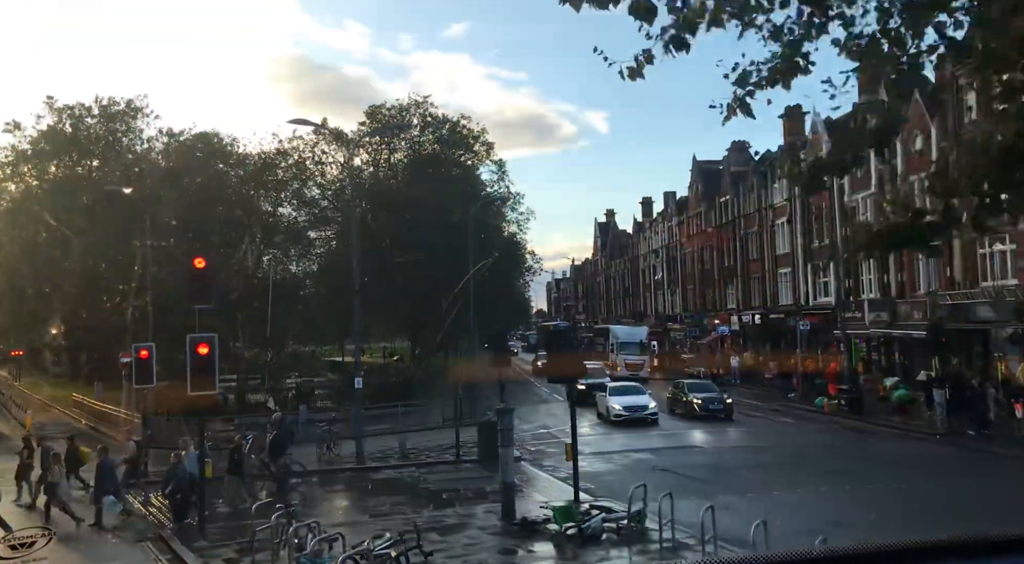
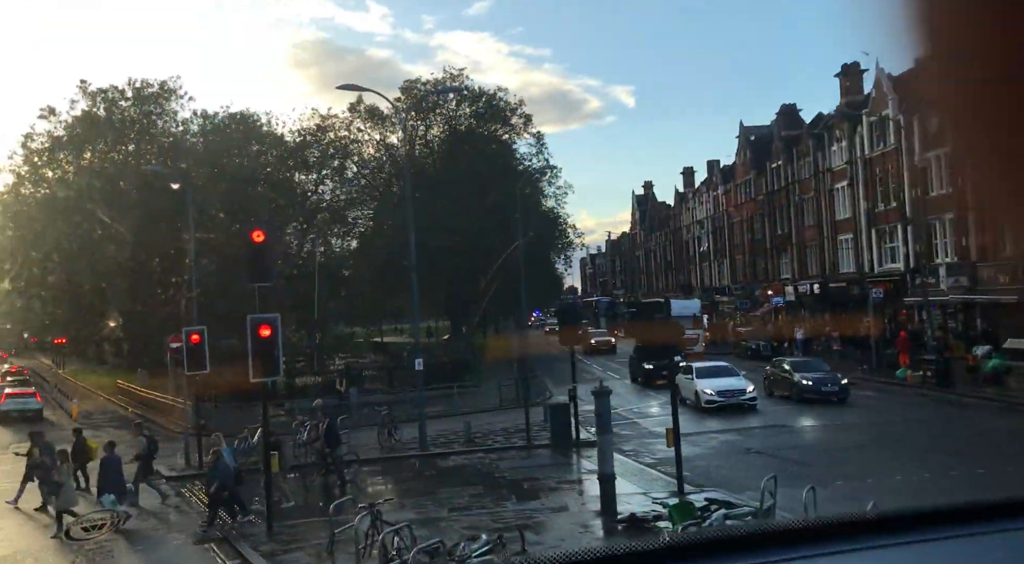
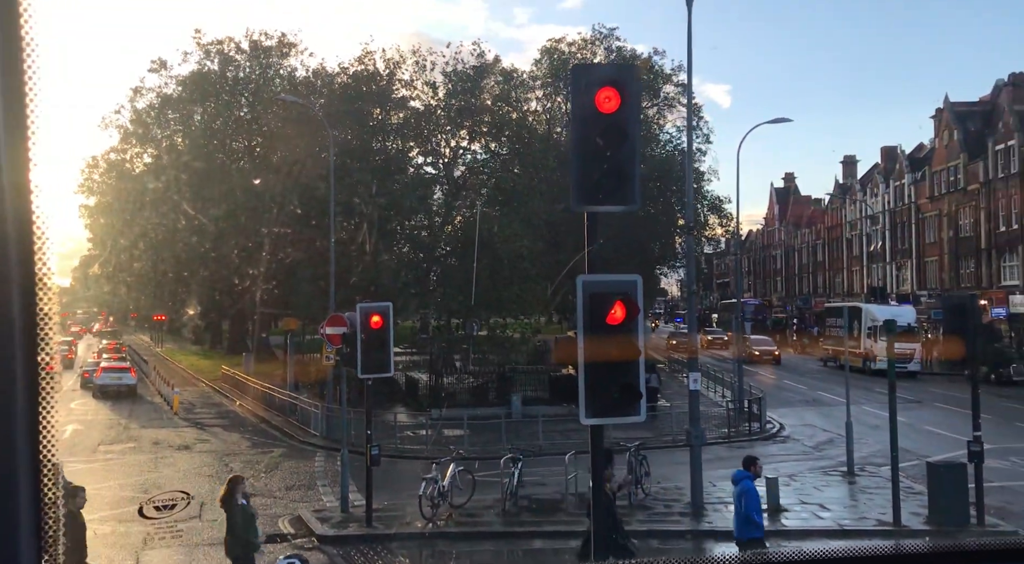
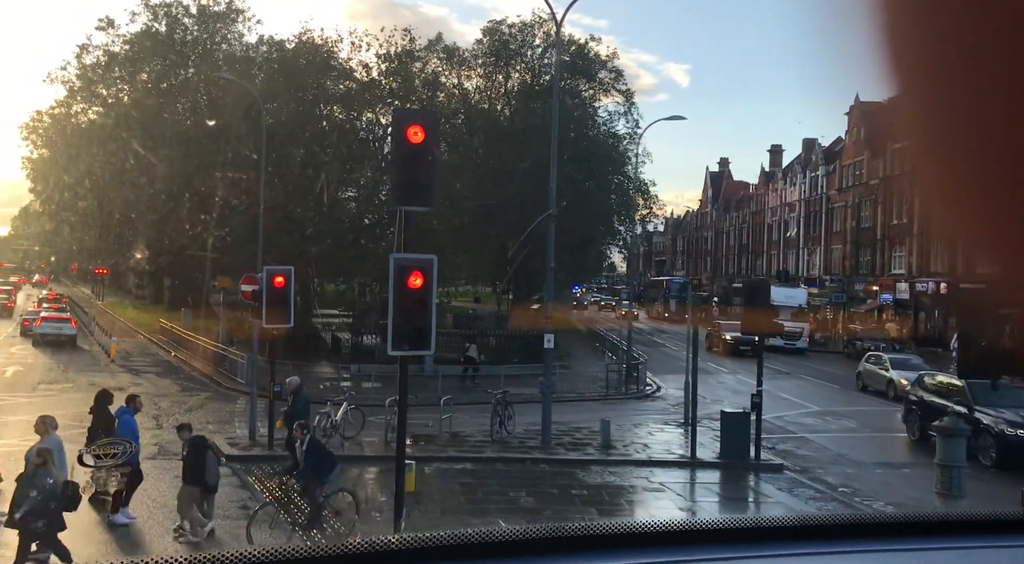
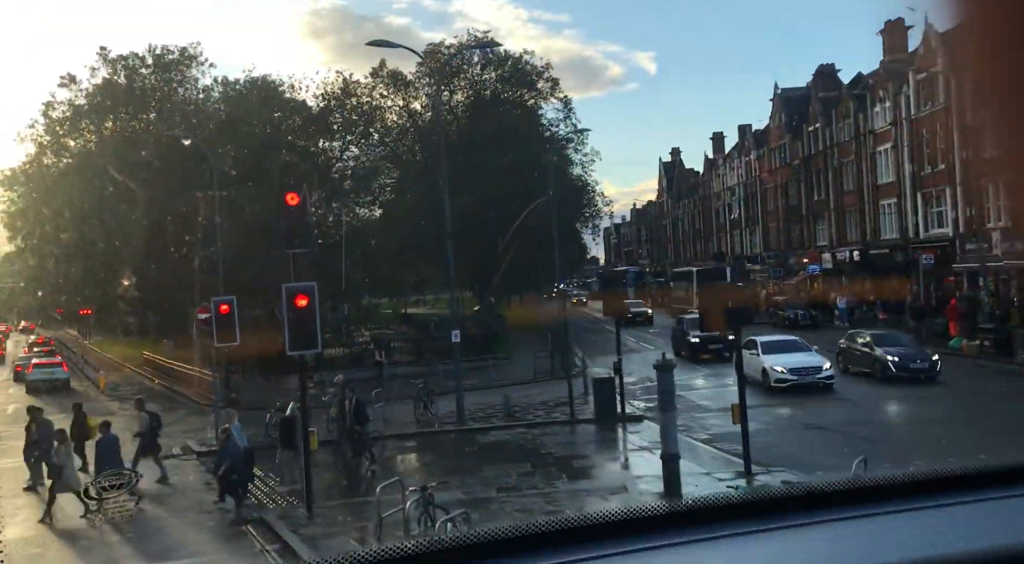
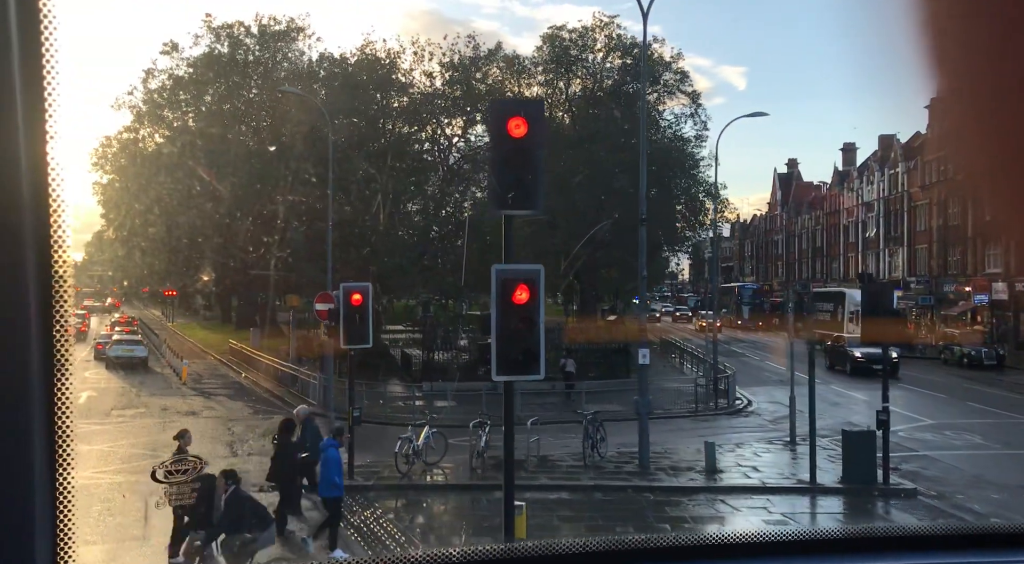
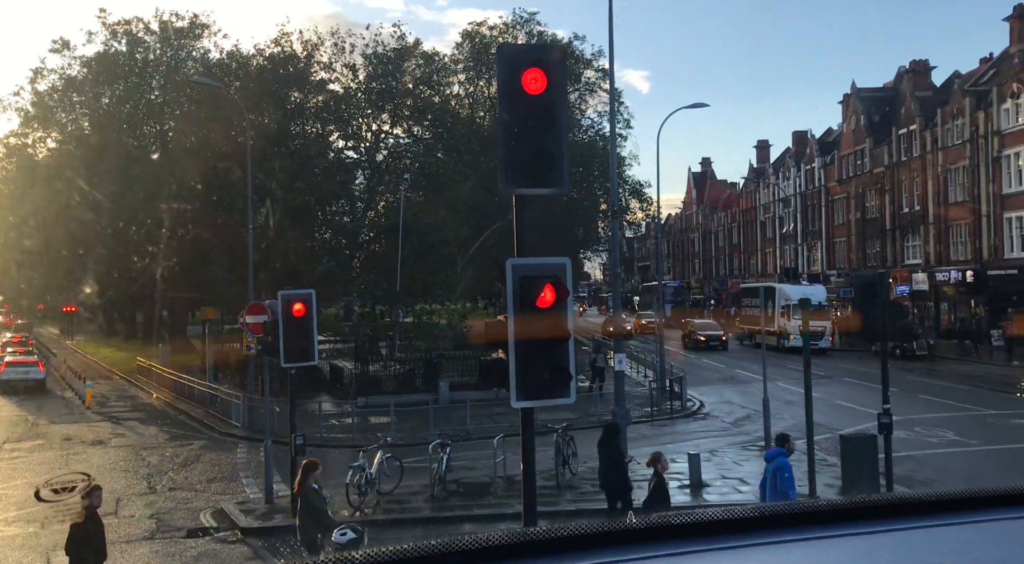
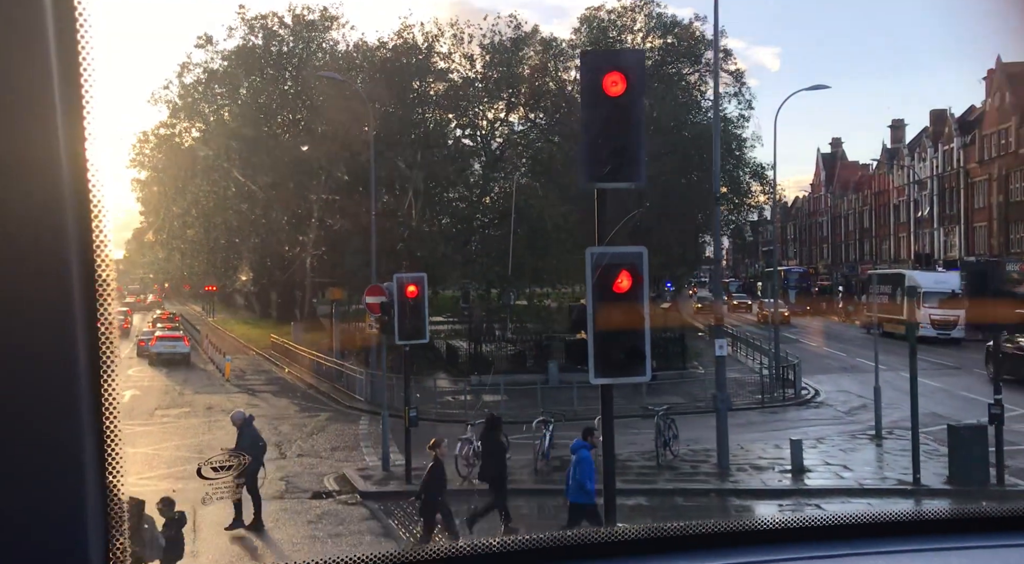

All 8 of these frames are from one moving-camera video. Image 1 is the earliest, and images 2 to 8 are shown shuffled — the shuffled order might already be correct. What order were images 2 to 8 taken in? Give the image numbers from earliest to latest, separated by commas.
2, 5, 4, 6, 8, 3, 7
